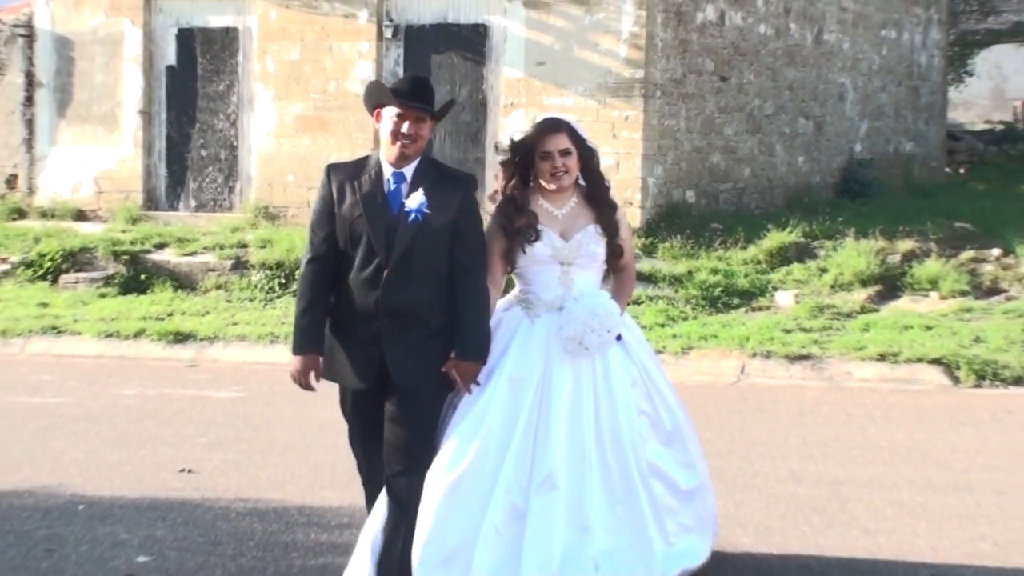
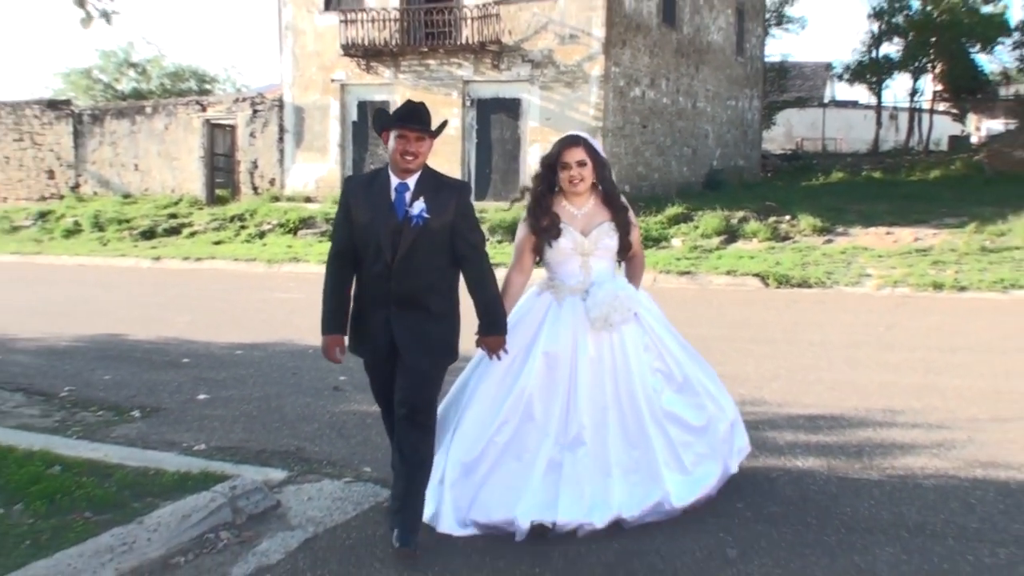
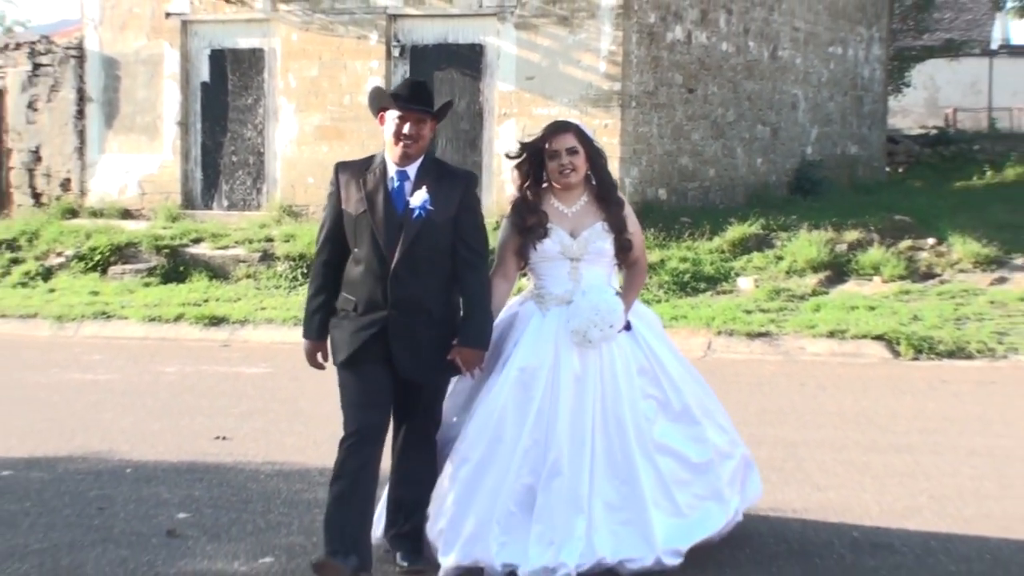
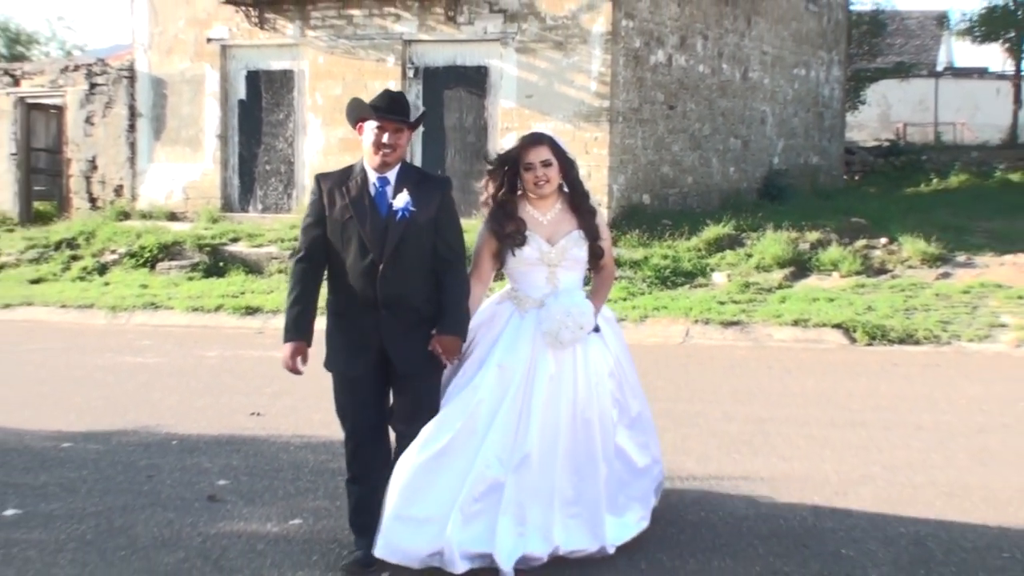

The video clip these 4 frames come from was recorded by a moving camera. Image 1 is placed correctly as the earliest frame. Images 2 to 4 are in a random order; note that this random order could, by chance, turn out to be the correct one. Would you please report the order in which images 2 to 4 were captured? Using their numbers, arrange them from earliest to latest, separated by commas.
3, 4, 2
